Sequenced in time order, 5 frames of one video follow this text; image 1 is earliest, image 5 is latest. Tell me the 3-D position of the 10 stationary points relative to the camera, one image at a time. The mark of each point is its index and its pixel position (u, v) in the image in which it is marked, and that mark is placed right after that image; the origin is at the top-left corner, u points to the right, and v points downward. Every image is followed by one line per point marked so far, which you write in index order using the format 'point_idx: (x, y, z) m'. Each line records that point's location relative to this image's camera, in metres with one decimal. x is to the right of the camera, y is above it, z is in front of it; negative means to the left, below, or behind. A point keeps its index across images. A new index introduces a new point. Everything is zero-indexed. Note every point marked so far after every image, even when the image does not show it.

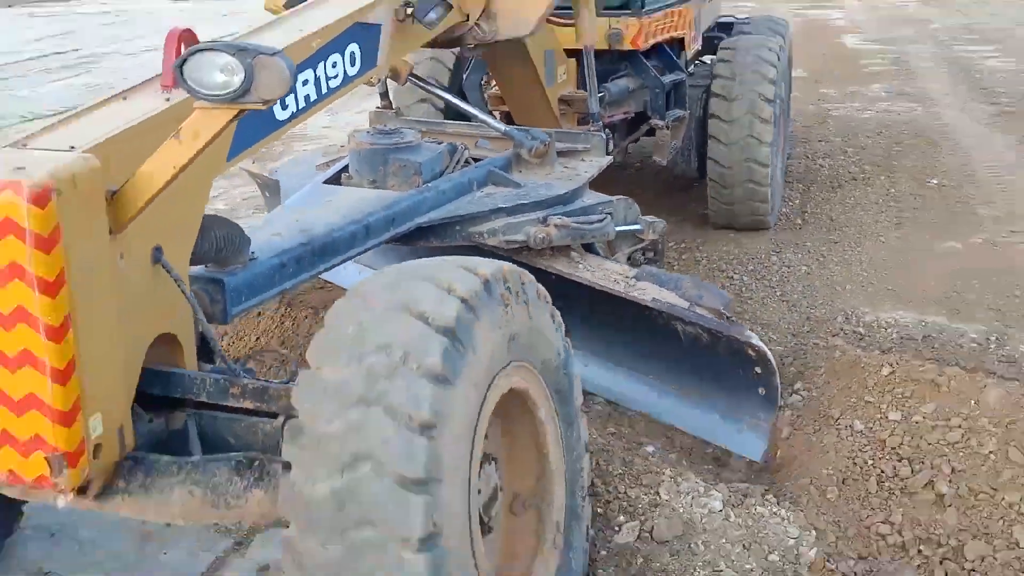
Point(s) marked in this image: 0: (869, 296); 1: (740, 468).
0: (+1.3, 0.0, +3.8) m
1: (+0.6, -0.6, +2.7) m
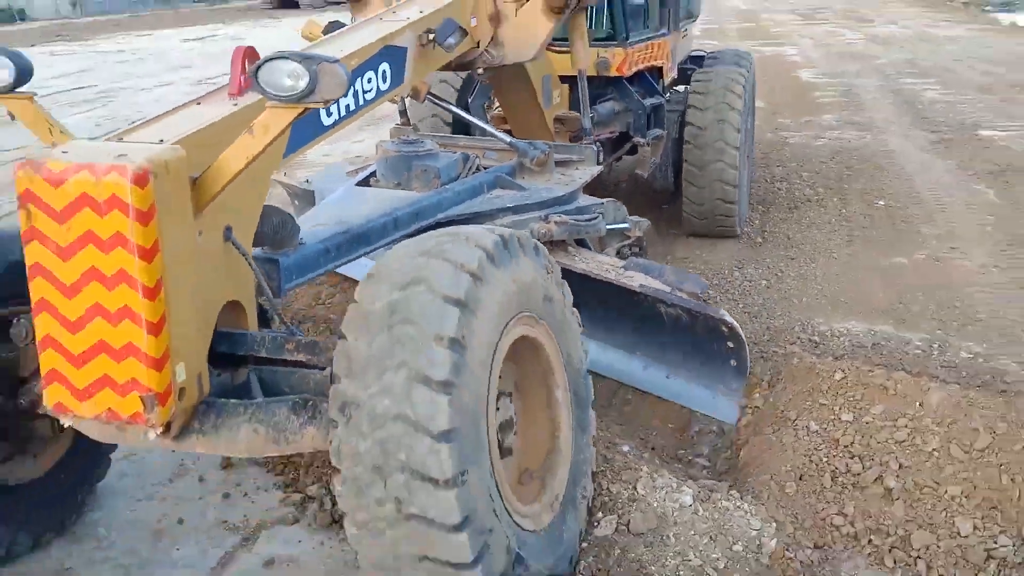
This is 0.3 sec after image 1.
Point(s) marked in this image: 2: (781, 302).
0: (+1.2, -0.1, +4.1) m
1: (+0.5, -0.6, +3.0) m
2: (+1.1, -0.1, +4.2) m
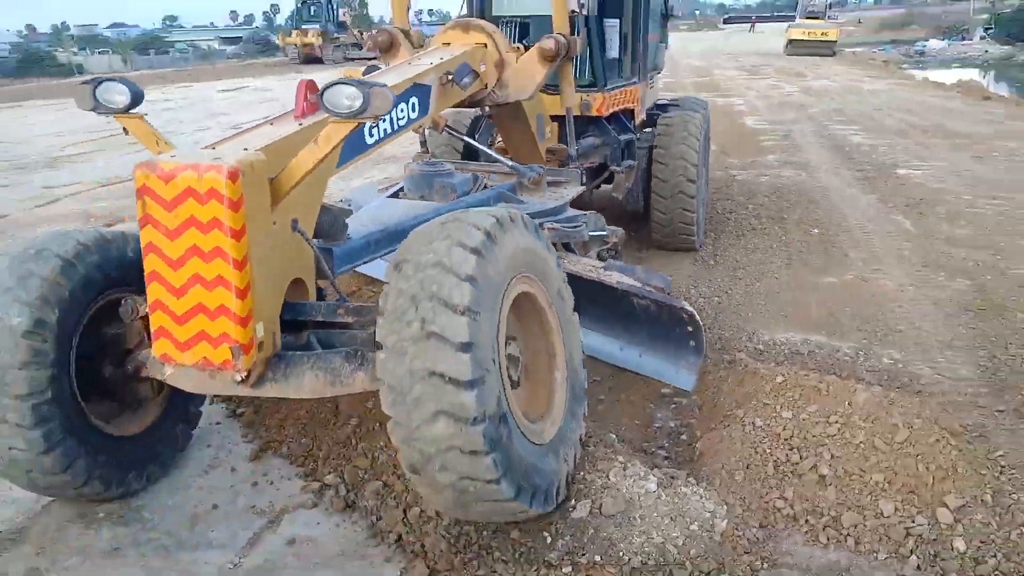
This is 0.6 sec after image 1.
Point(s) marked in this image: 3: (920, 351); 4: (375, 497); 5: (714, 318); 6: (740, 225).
0: (+1.1, -0.1, +4.8) m
1: (+0.5, -0.7, +3.6) m
2: (+1.0, -0.1, +4.8) m
3: (+1.7, -0.3, +4.4) m
4: (-0.5, -0.7, +3.6) m
5: (+0.9, -0.1, +4.8) m
6: (+1.3, +0.4, +6.1) m
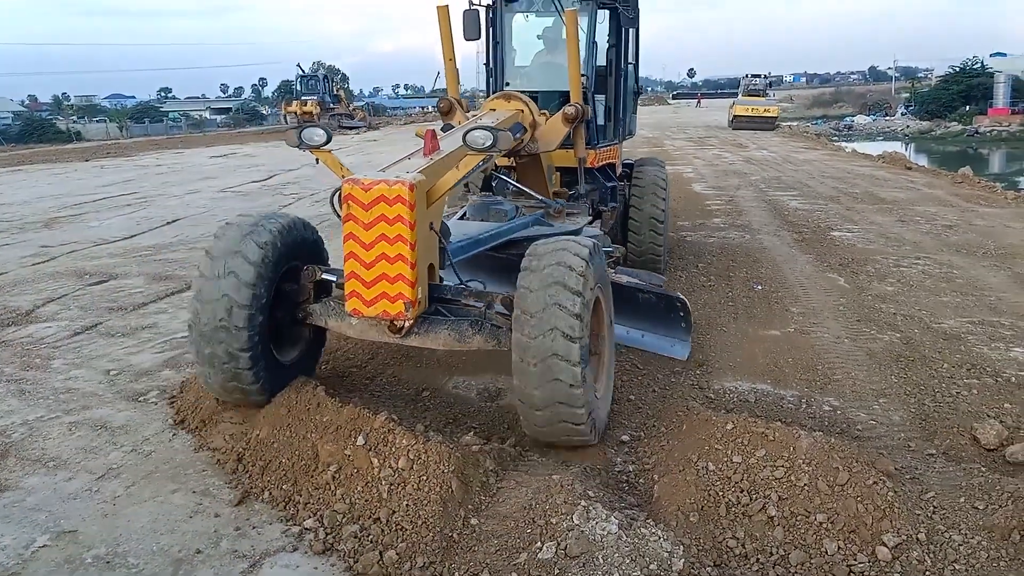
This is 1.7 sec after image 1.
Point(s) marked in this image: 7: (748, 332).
0: (+1.0, -0.4, +5.1) m
1: (+0.4, -0.8, +3.9) m
2: (+0.8, -0.4, +5.2) m
3: (+1.6, -0.5, +4.8) m
4: (-0.6, -0.9, +3.8) m
5: (+0.7, -0.4, +5.1) m
6: (+1.1, 0.0, +6.5) m
7: (+1.2, -0.2, +5.6) m
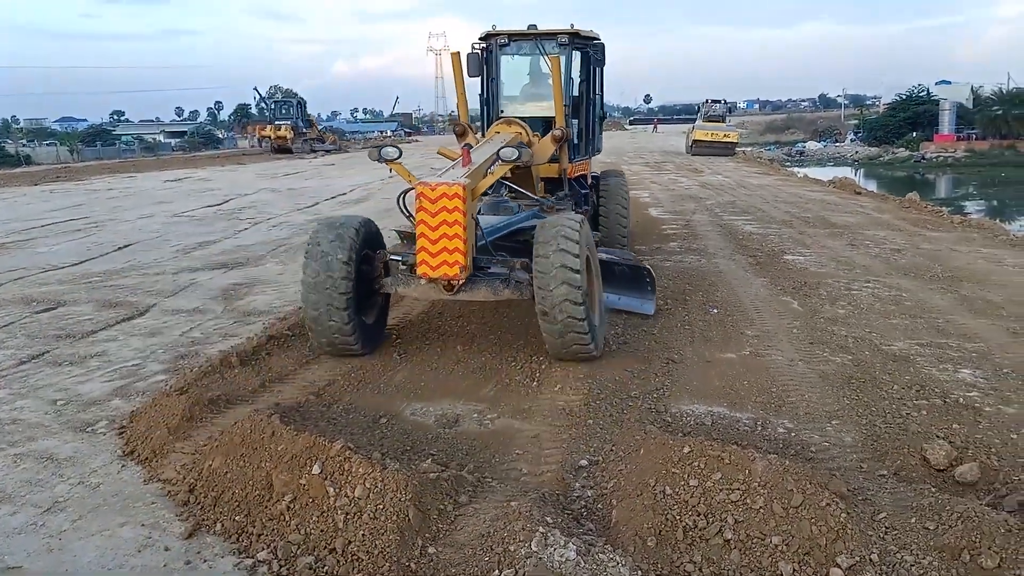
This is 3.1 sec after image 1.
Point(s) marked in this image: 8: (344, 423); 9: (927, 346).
0: (+0.8, -0.5, +5.1) m
1: (+0.3, -0.9, +3.9) m
2: (+0.6, -0.5, +5.2) m
3: (+1.4, -0.6, +4.9) m
4: (-0.7, -1.0, +3.7) m
5: (+0.5, -0.5, +5.1) m
6: (+0.8, -0.1, +6.5) m
7: (+1.0, -0.4, +5.7) m
8: (-0.8, -0.6, +4.8) m
9: (+2.3, -0.3, +5.8) m
